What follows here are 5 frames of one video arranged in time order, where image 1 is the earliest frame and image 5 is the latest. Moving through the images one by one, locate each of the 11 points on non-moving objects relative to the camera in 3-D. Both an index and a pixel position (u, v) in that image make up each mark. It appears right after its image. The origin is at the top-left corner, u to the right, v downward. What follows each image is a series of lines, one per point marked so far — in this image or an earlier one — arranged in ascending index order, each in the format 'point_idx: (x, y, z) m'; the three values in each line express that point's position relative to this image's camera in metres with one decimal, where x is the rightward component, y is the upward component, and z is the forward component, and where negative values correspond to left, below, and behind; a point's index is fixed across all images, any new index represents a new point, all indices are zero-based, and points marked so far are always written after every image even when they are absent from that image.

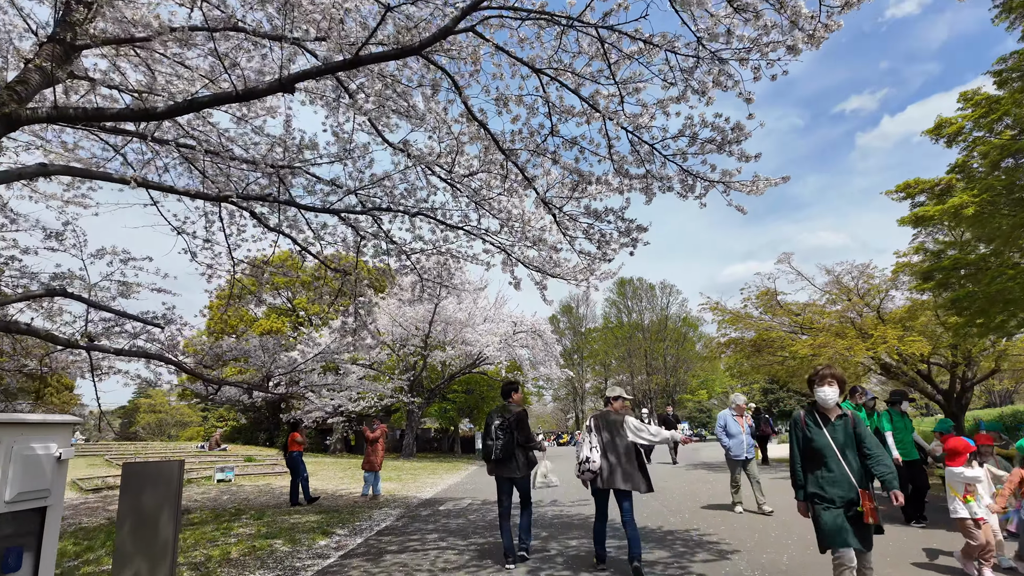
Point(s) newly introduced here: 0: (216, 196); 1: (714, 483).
0: (-3.0, +1.0, +5.9) m
1: (+3.3, -3.2, +9.5) m
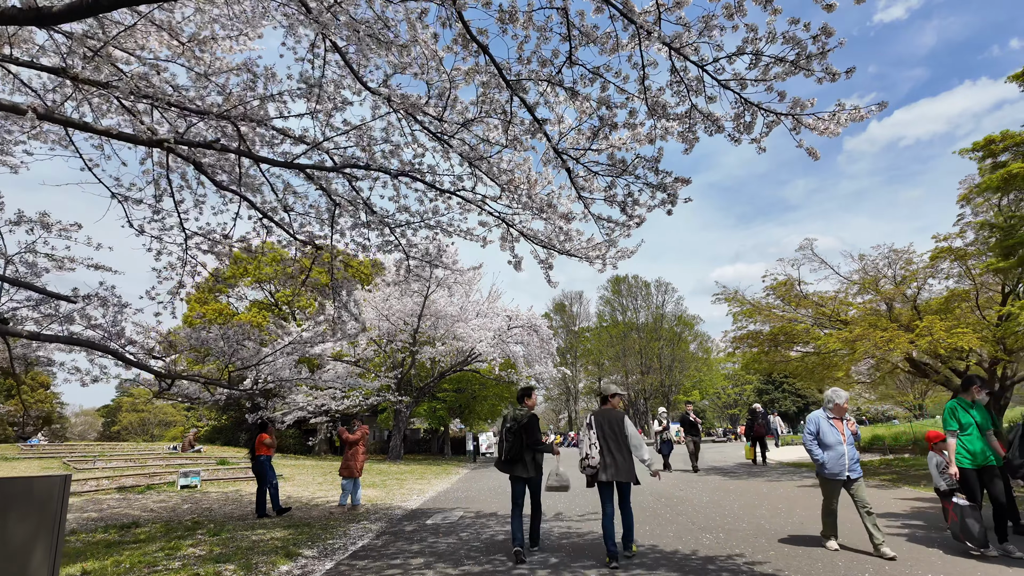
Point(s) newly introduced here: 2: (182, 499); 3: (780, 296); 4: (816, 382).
0: (-3.0, +1.2, +4.8) m
1: (+3.2, -3.0, +8.5) m
2: (-5.7, -3.7, +10.1) m
3: (+5.0, -0.2, +10.9) m
4: (+6.3, -1.9, +12.1) m
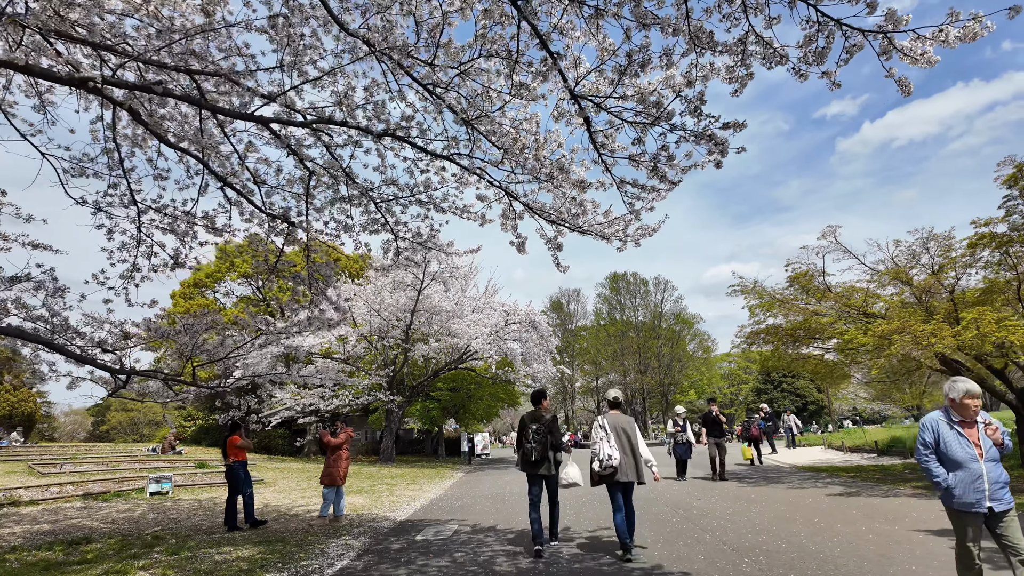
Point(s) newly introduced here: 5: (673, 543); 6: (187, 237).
0: (-2.9, +1.4, +3.9) m
1: (+3.2, -2.8, +7.7) m
2: (-5.7, -3.5, +9.2) m
3: (+5.0, 0.0, +10.1) m
4: (+6.3, -1.8, +11.3) m
5: (+1.5, -2.4, +5.5) m
6: (-3.6, +0.6, +6.5) m
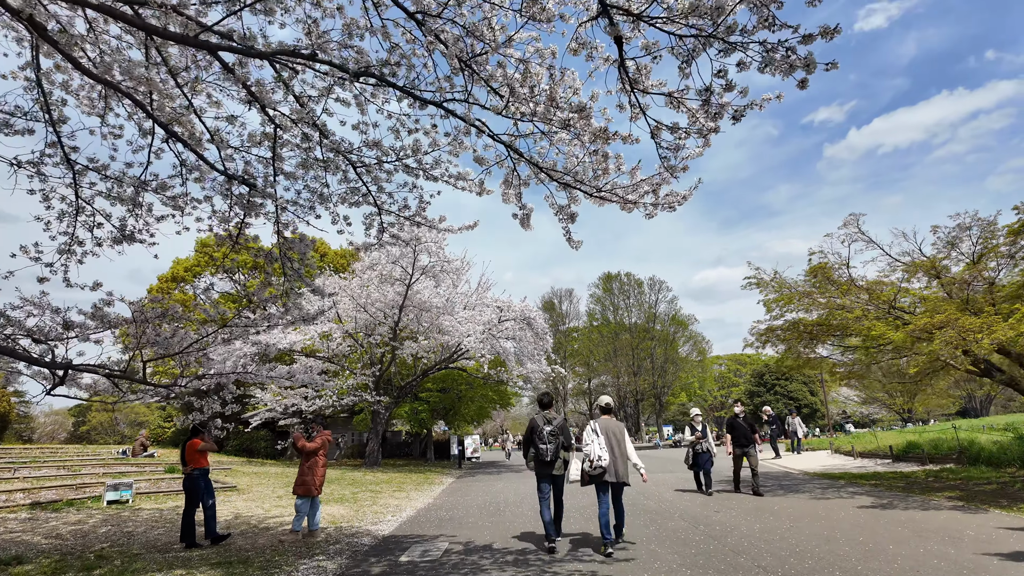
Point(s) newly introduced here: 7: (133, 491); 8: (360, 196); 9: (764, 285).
0: (-2.9, +1.6, +3.0) m
1: (+3.2, -2.7, +6.9) m
2: (-5.8, -3.3, +8.2) m
3: (+5.0, +0.1, +9.4) m
4: (+6.2, -1.7, +10.6) m
5: (+1.5, -2.2, +4.7) m
6: (-3.6, +0.8, +5.6) m
7: (-6.3, -3.4, +9.6) m
8: (-1.5, +0.9, +5.6) m
9: (+4.1, +0.1, +9.4) m
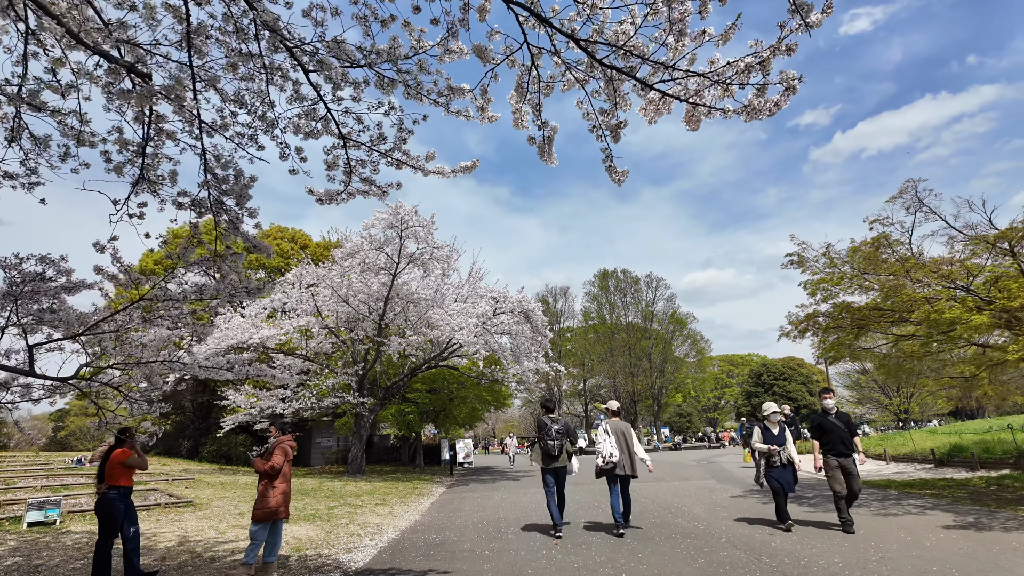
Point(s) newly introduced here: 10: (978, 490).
0: (-2.8, +1.9, +1.6) m
1: (+3.3, -2.4, +5.5) m
2: (-5.8, -3.0, +6.7) m
3: (+5.0, +0.4, +8.0) m
4: (+6.2, -1.4, +9.2) m
5: (+1.6, -1.9, +3.3) m
6: (-3.5, +1.1, +4.1) m
7: (-6.2, -3.1, +8.1) m
8: (-1.4, +1.2, +4.2) m
9: (+4.1, +0.4, +8.0) m
10: (+6.9, -3.0, +8.7) m
